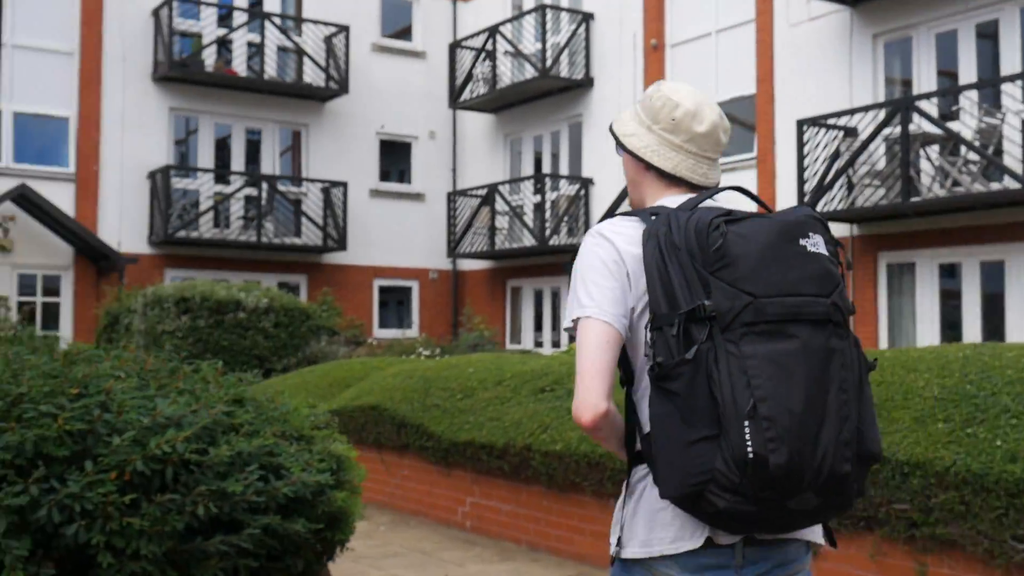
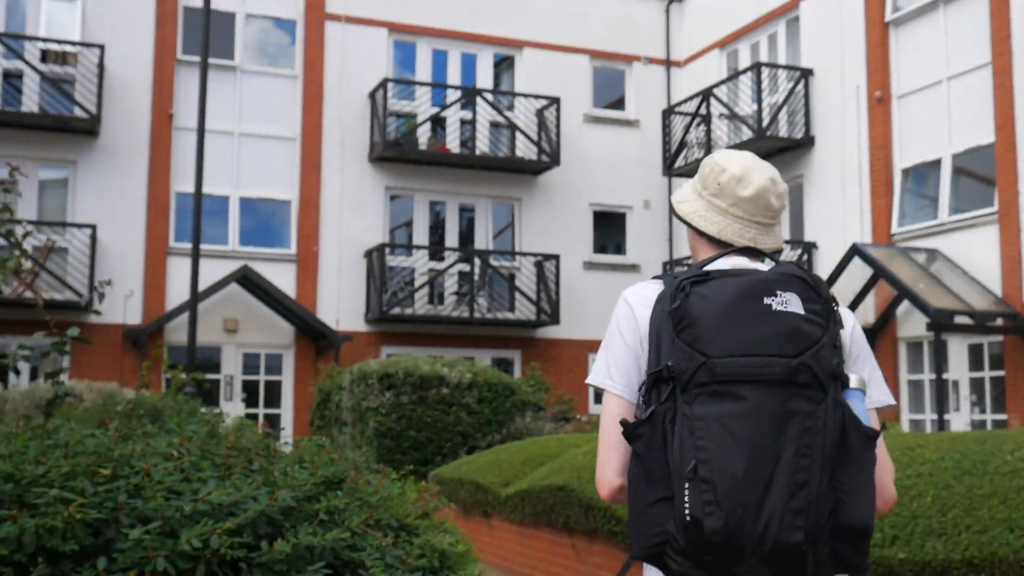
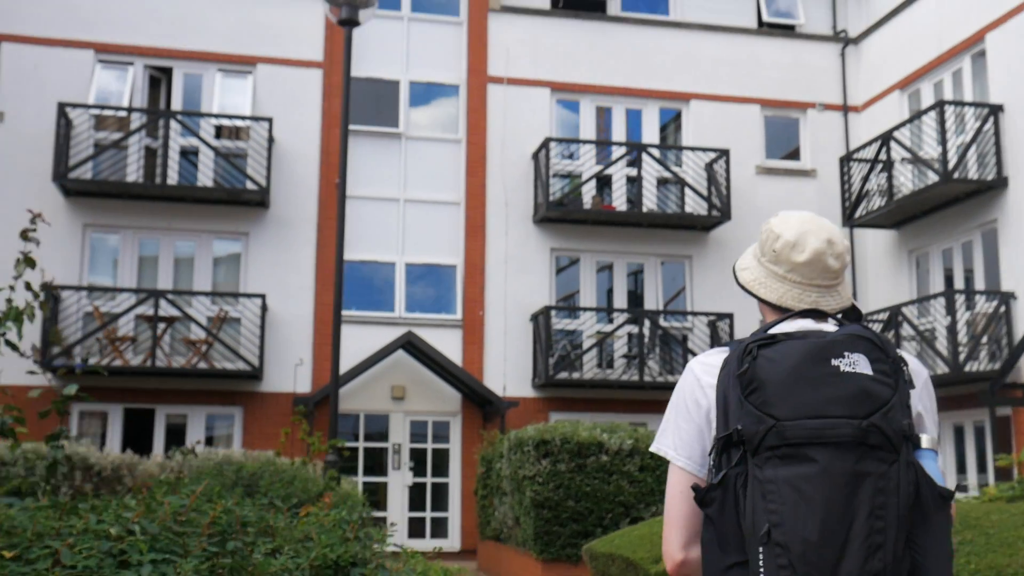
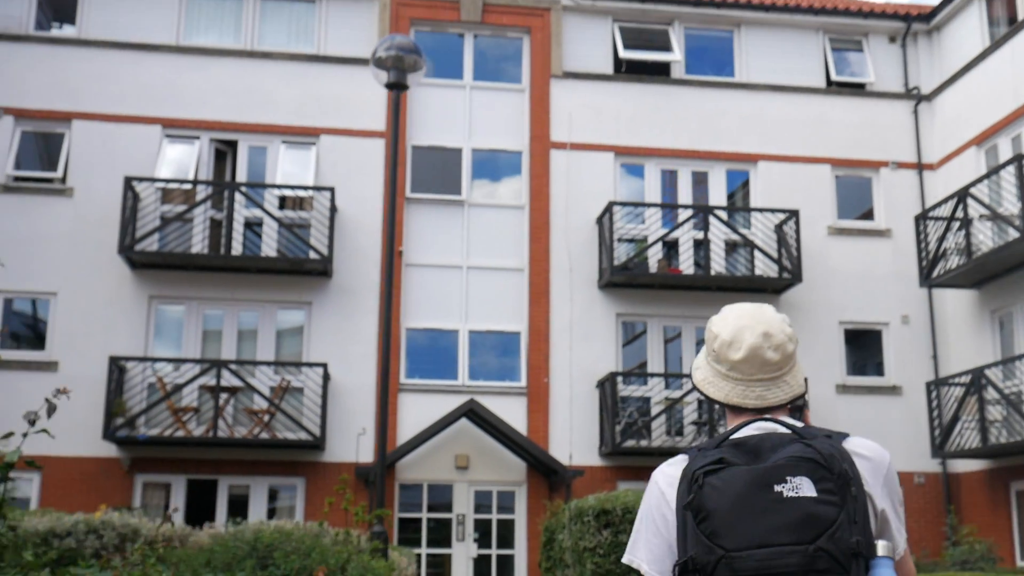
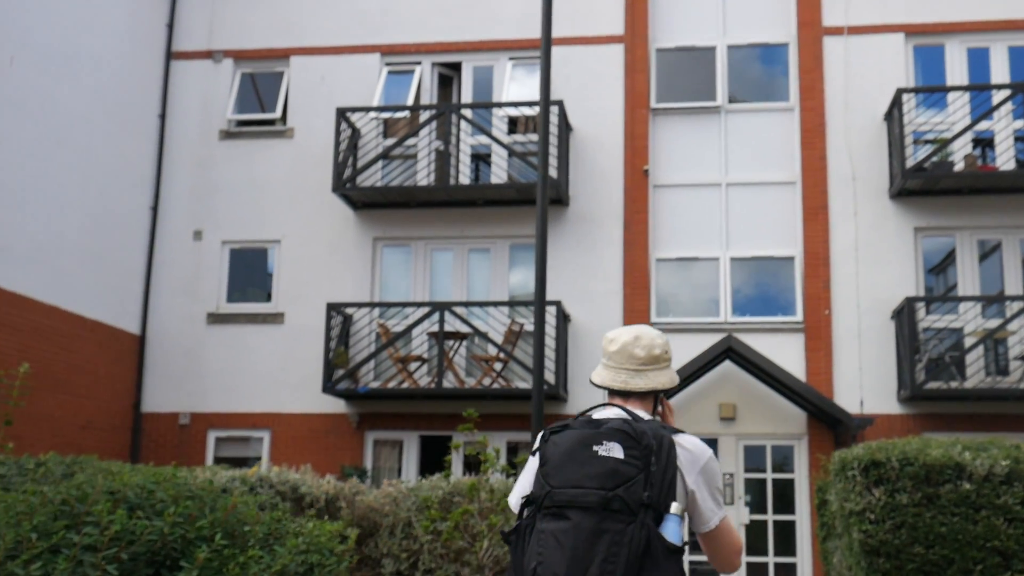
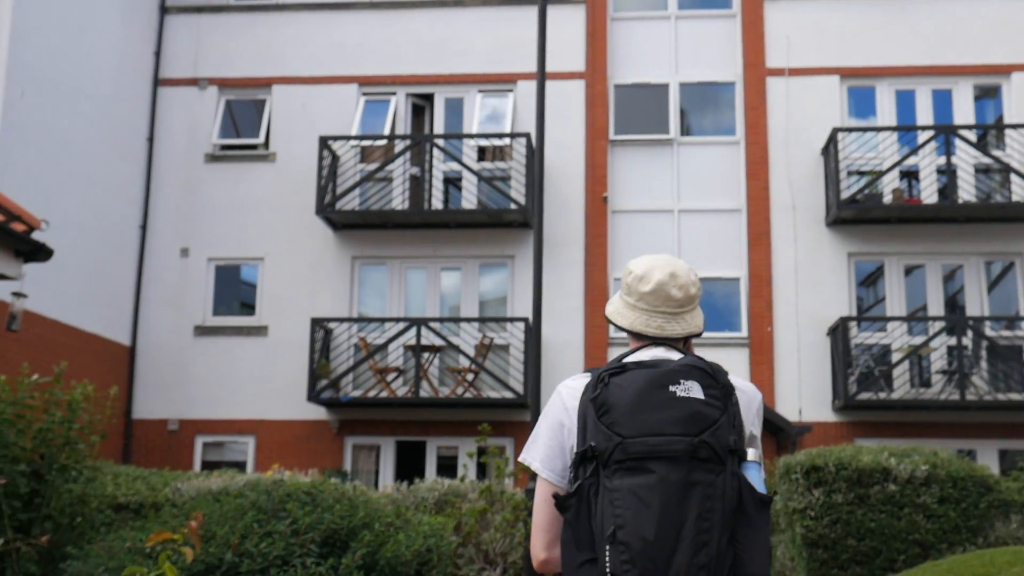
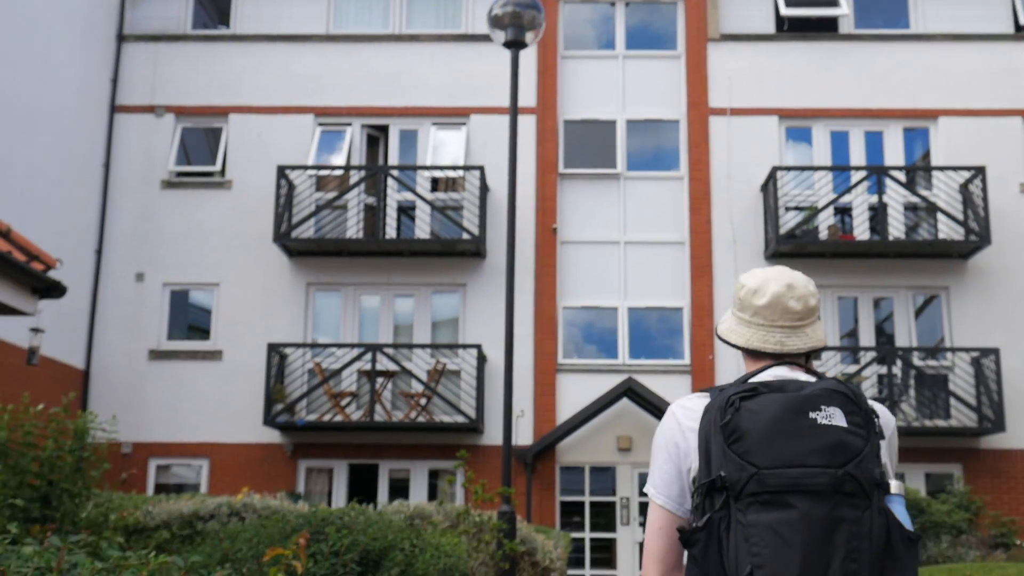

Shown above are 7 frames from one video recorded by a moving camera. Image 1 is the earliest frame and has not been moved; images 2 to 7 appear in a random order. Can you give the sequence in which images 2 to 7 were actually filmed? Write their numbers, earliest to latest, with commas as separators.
2, 3, 4, 7, 6, 5
